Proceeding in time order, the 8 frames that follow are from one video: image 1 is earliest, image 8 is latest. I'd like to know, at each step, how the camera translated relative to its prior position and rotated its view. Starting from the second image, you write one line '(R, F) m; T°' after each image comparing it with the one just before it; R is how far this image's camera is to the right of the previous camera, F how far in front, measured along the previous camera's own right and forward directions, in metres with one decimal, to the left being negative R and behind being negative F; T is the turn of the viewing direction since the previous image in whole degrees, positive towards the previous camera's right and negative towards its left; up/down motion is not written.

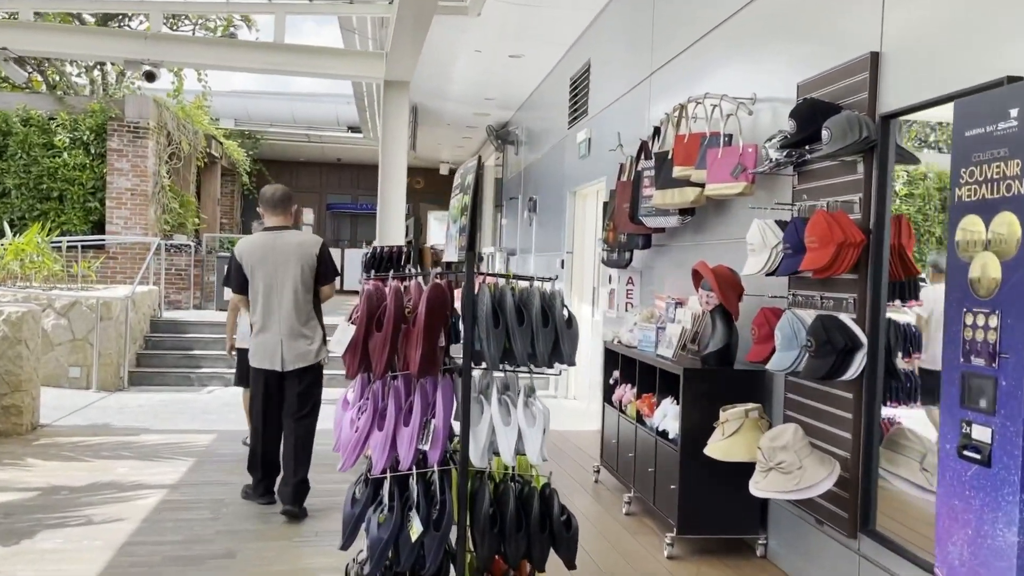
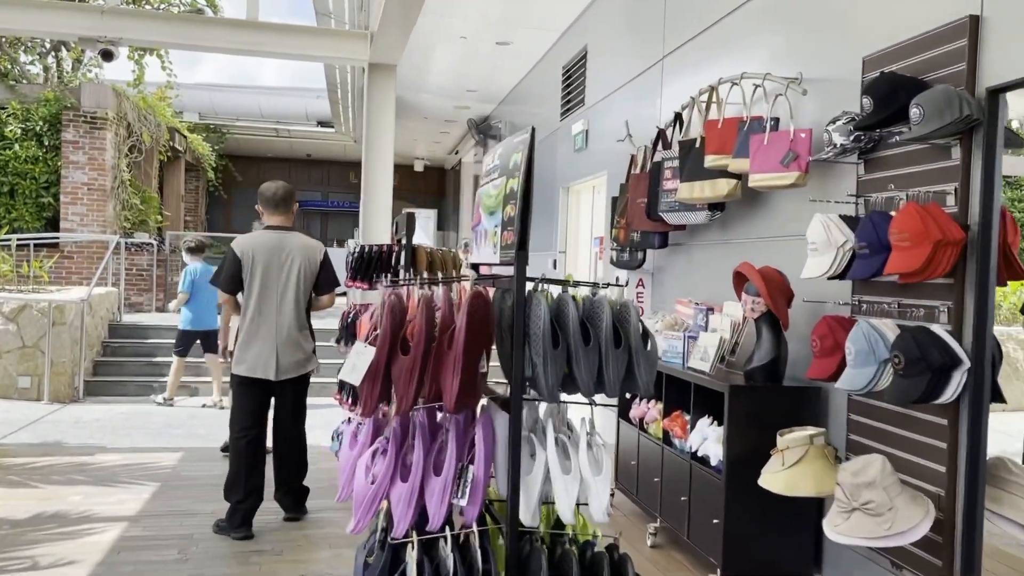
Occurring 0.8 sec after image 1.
(-0.2, +0.5) m; +2°
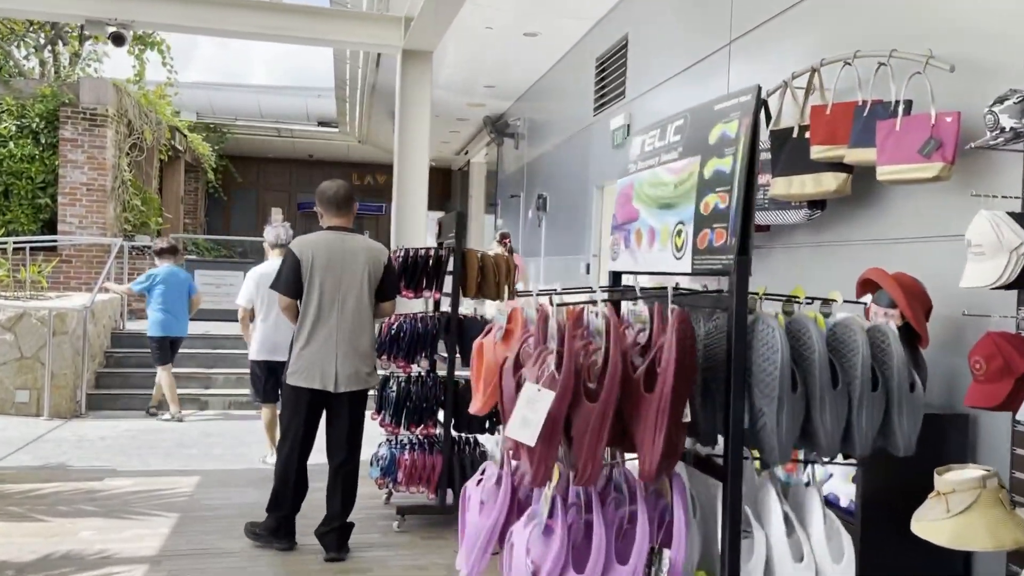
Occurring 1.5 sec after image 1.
(-0.4, +0.5) m; +1°
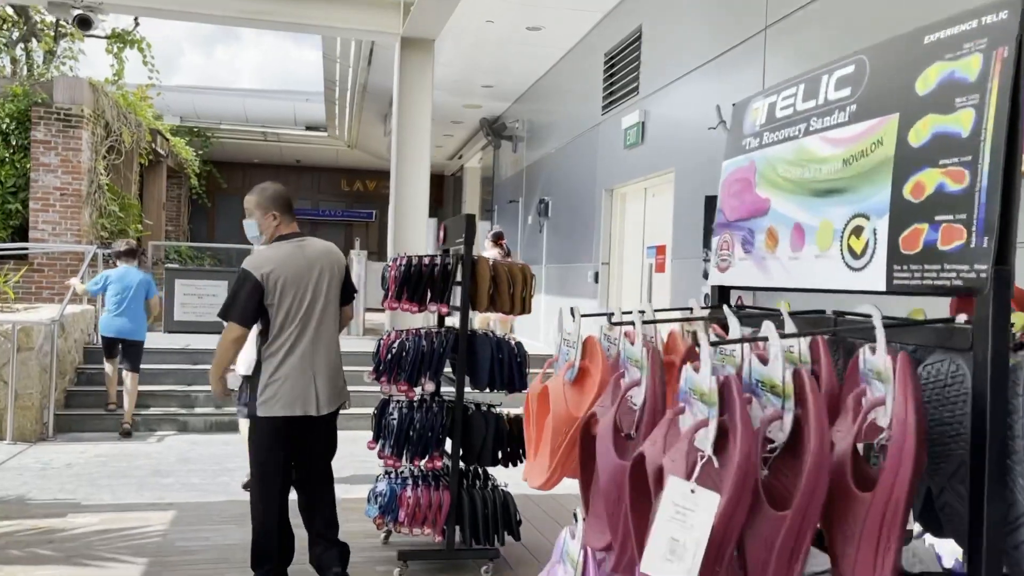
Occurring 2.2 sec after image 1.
(-0.1, +0.5) m; +1°
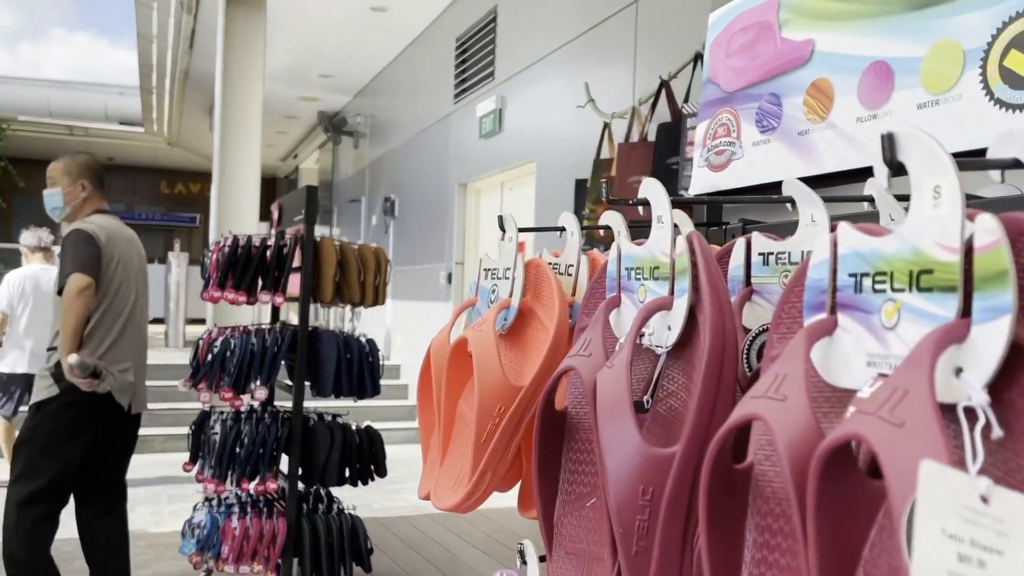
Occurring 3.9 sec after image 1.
(0.0, +0.5) m; +11°
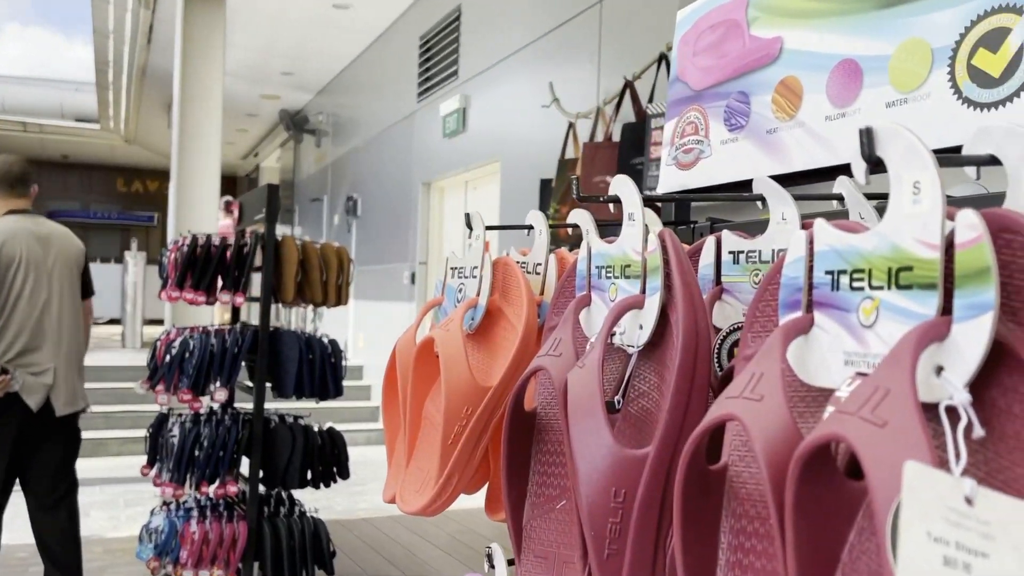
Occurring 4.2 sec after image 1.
(0.0, 0.0) m; +2°
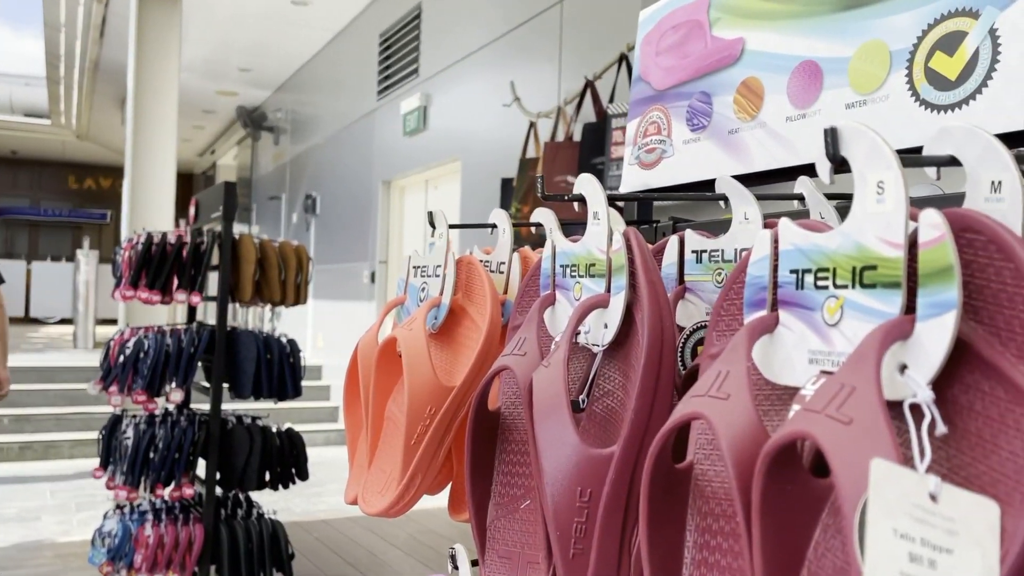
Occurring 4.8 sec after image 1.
(0.0, 0.0) m; +3°
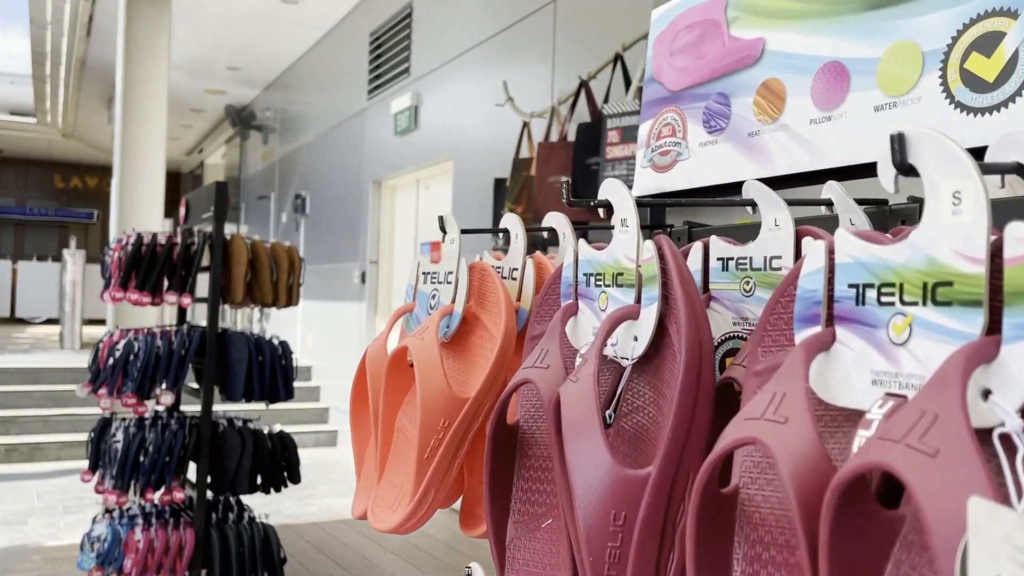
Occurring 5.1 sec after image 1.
(0.0, 0.0) m; +1°
